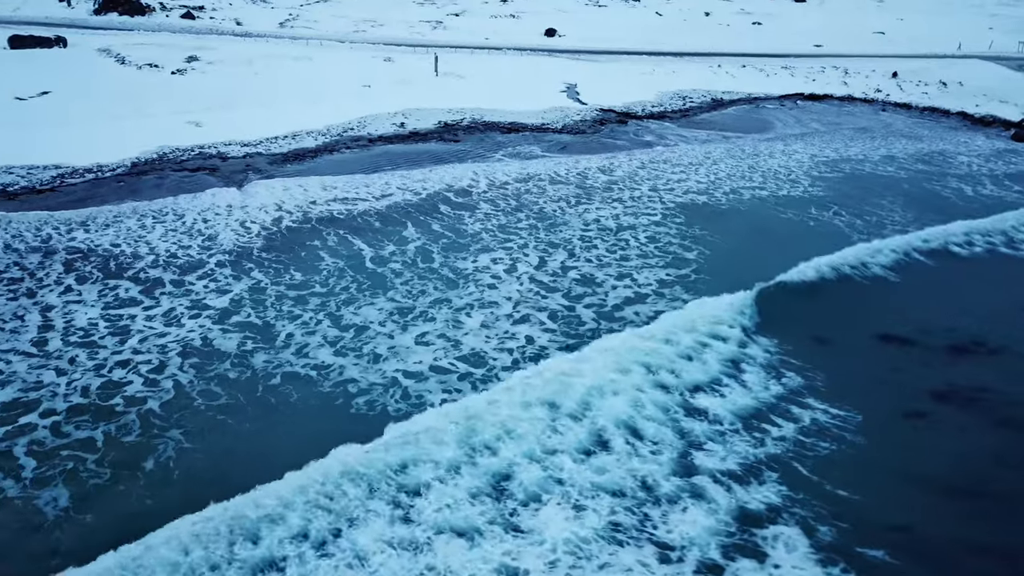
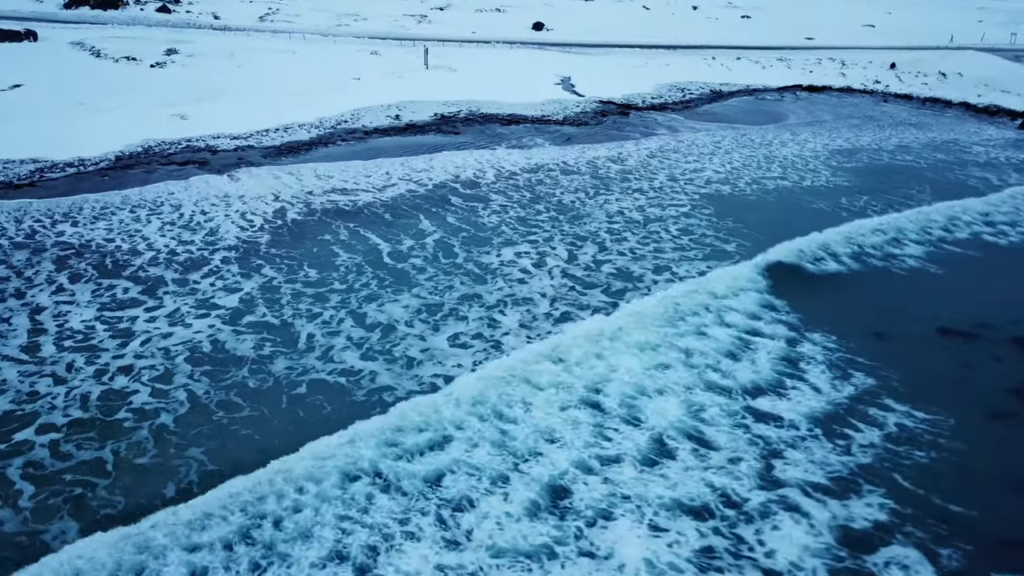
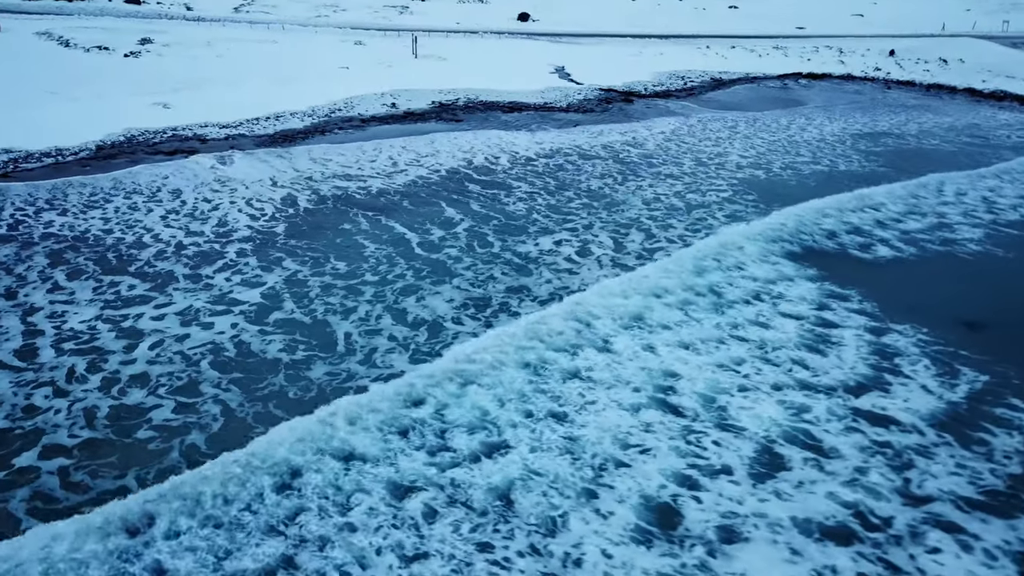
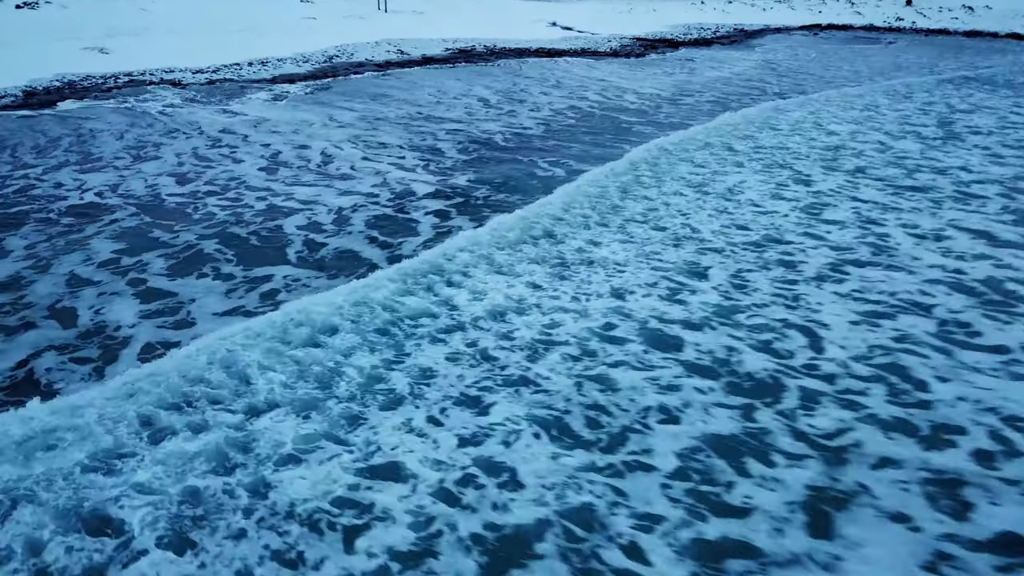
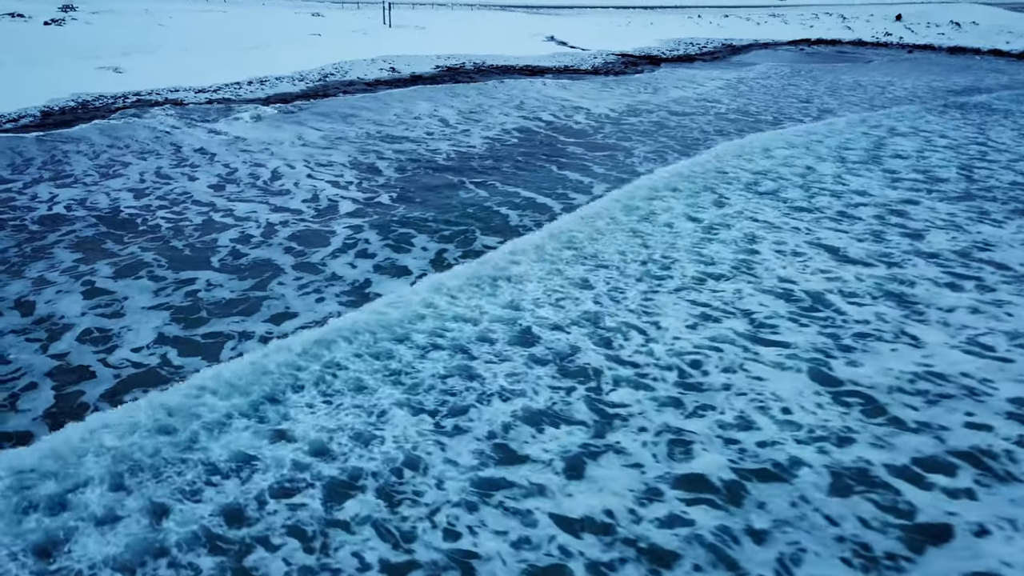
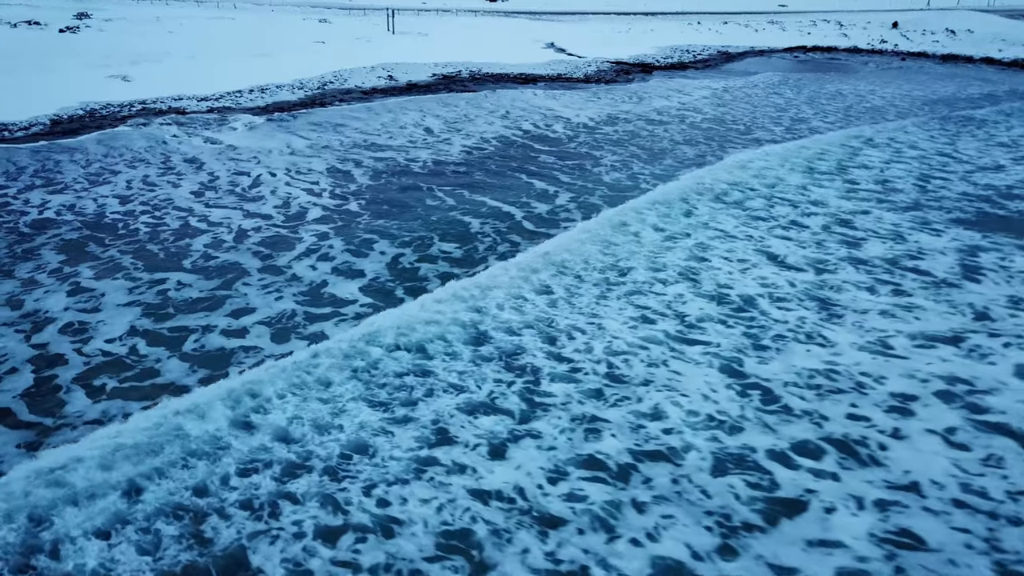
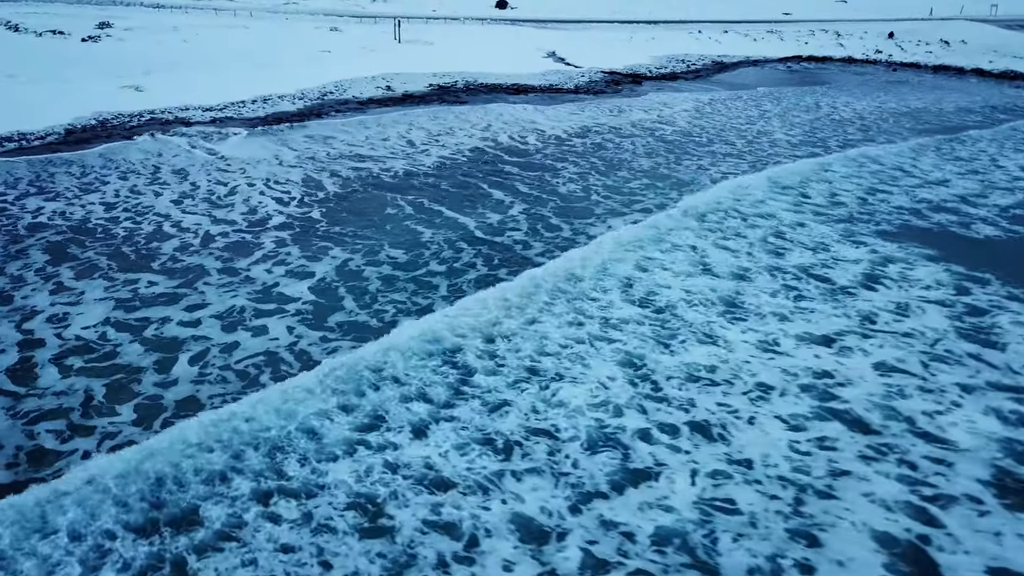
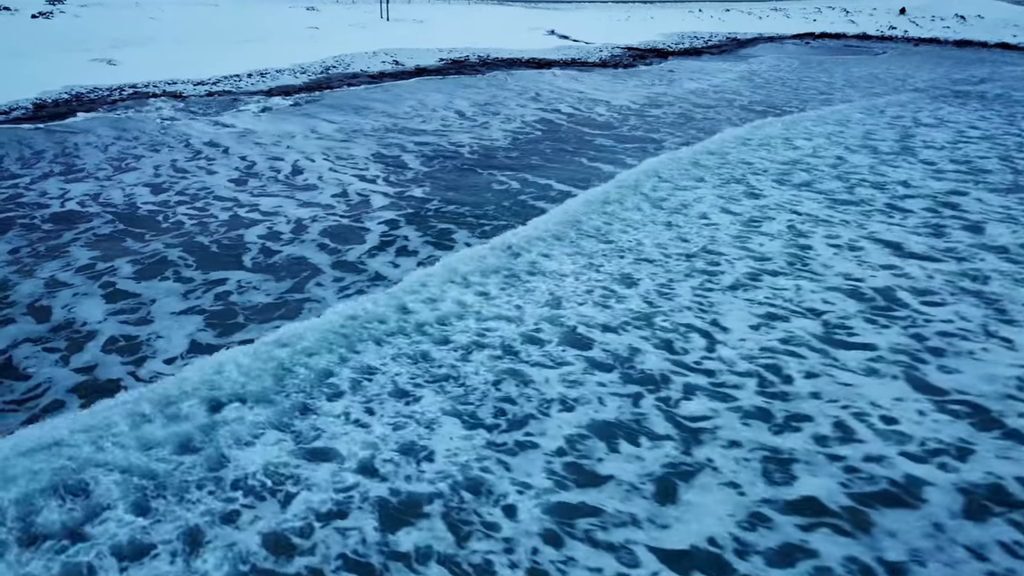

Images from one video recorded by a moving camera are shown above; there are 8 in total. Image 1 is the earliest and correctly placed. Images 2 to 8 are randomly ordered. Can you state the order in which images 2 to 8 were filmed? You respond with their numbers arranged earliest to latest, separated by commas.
2, 3, 7, 6, 5, 8, 4
